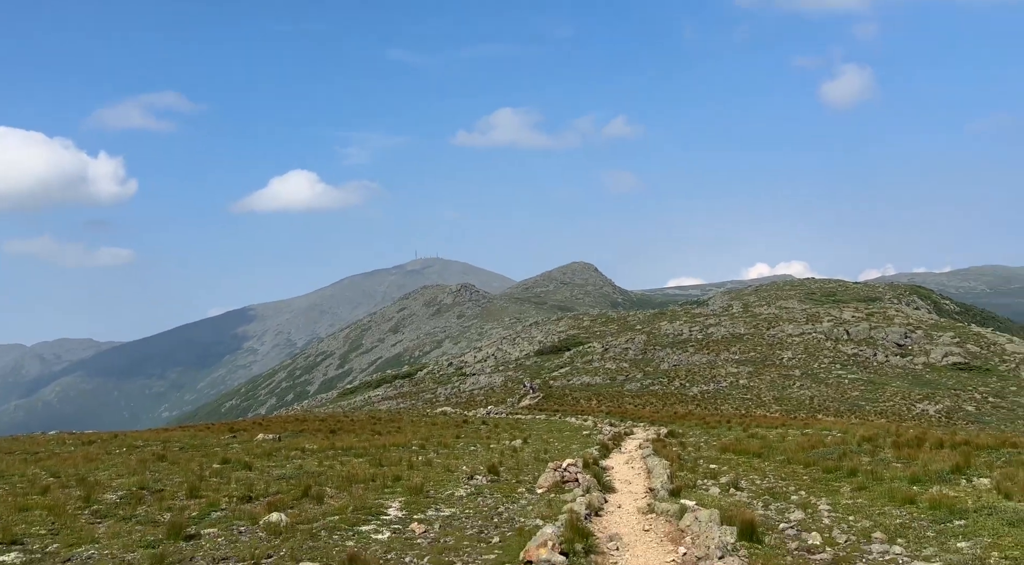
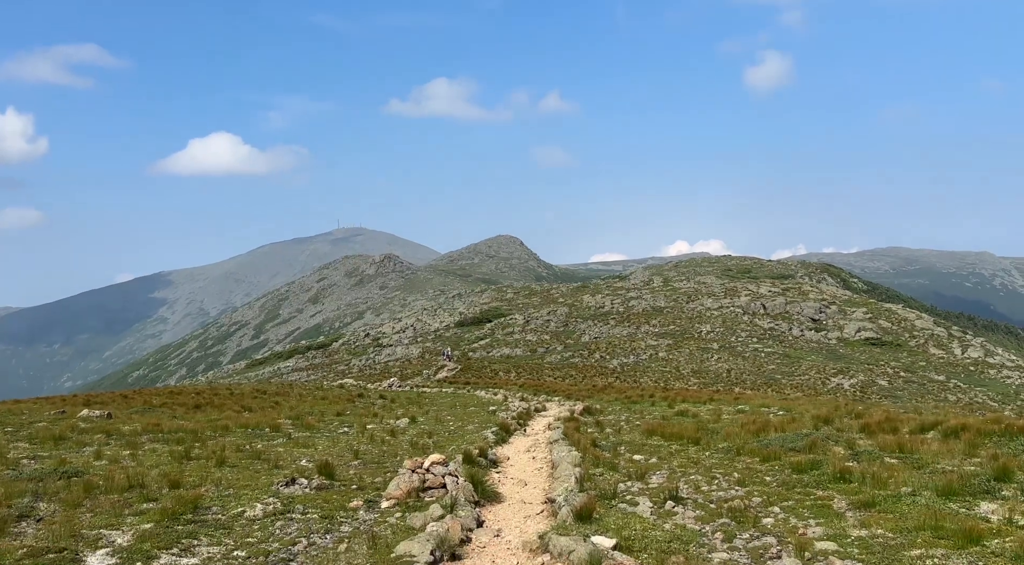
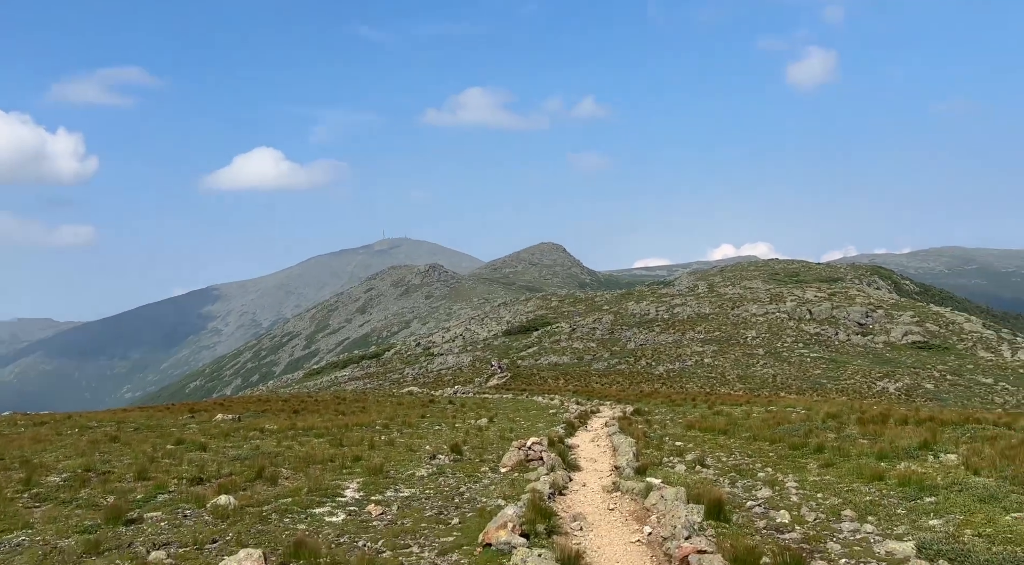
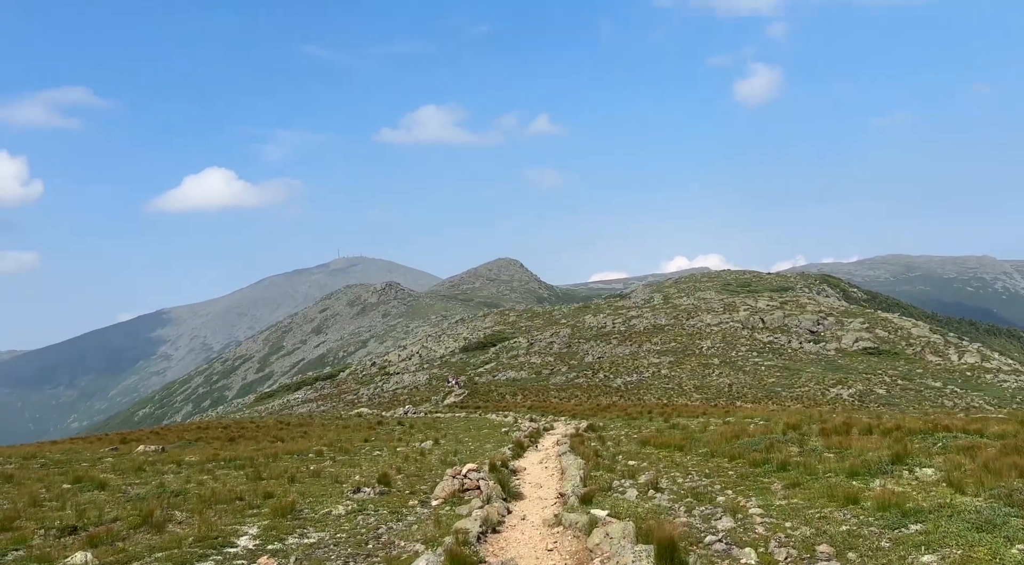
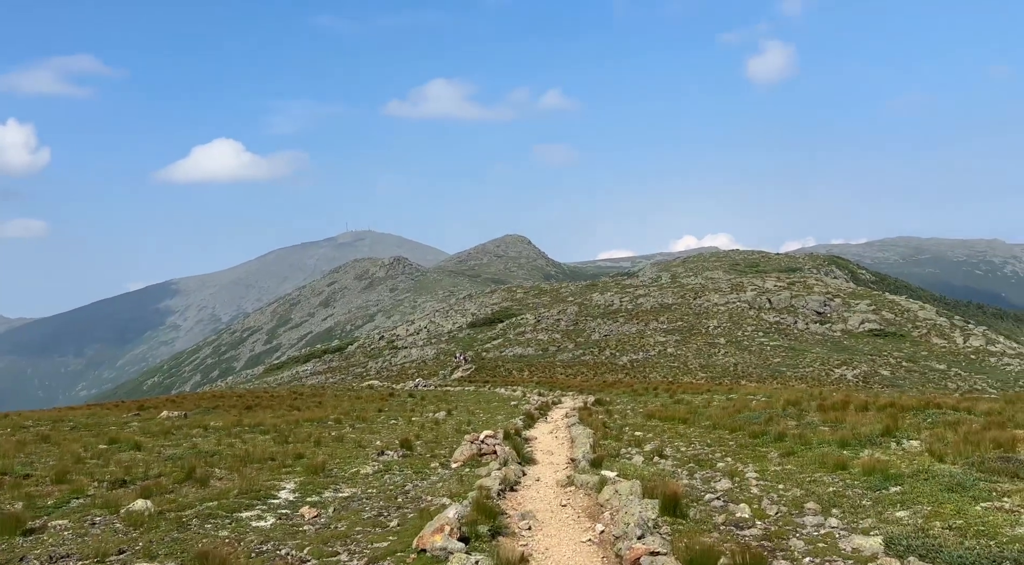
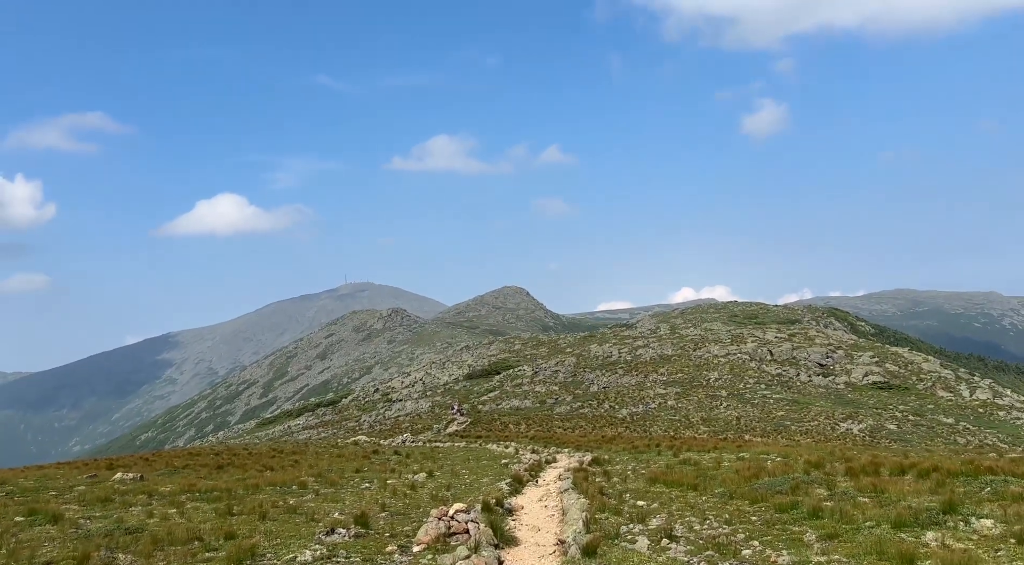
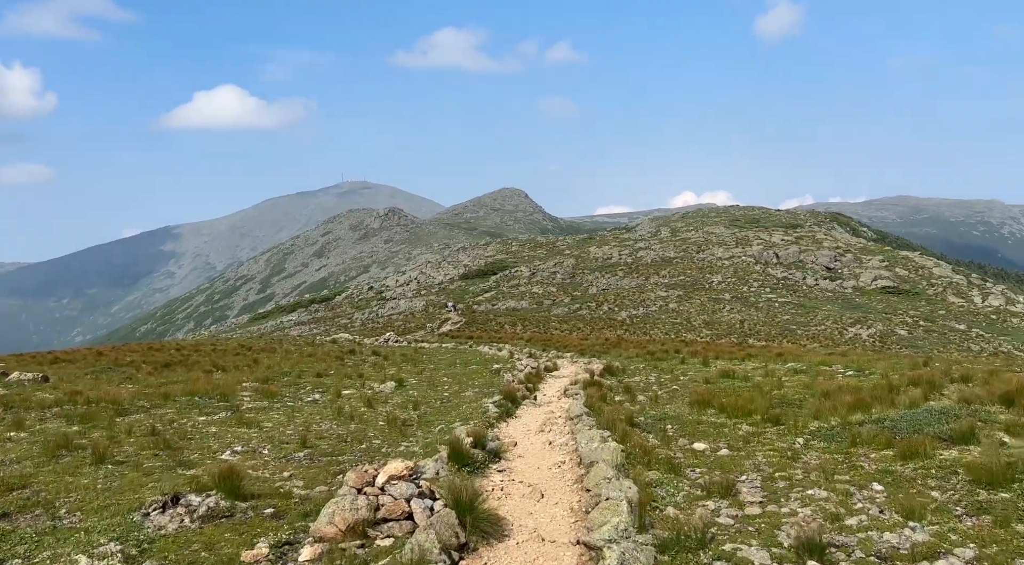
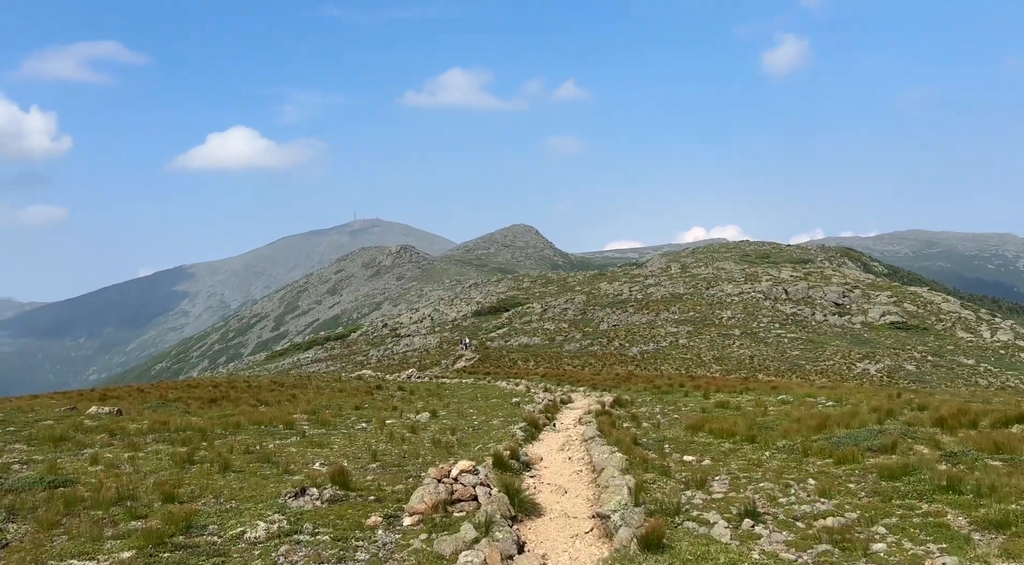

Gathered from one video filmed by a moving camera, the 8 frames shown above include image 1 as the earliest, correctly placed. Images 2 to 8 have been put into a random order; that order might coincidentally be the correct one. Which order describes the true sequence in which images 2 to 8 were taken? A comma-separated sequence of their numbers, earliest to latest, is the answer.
3, 5, 4, 6, 2, 8, 7
